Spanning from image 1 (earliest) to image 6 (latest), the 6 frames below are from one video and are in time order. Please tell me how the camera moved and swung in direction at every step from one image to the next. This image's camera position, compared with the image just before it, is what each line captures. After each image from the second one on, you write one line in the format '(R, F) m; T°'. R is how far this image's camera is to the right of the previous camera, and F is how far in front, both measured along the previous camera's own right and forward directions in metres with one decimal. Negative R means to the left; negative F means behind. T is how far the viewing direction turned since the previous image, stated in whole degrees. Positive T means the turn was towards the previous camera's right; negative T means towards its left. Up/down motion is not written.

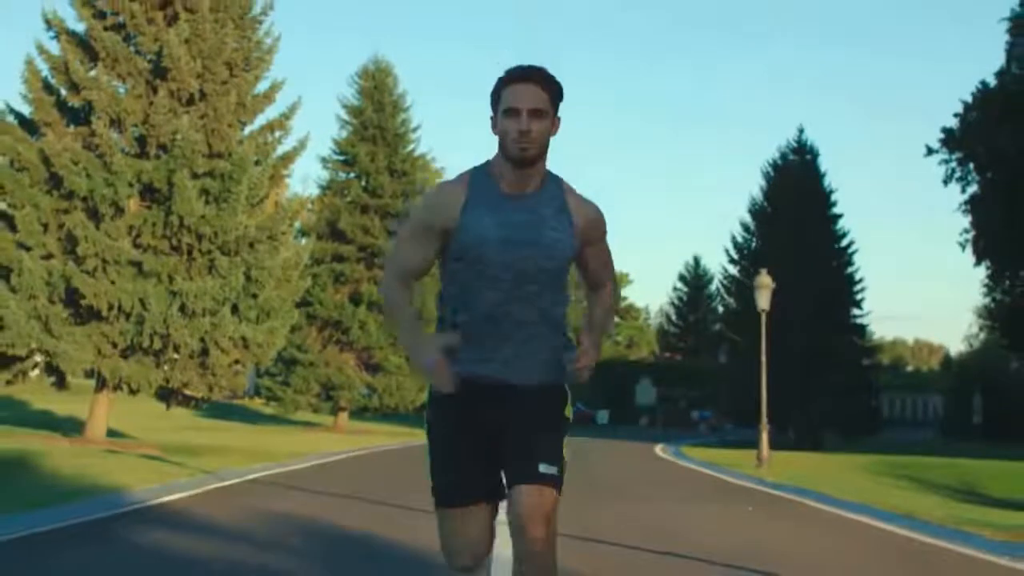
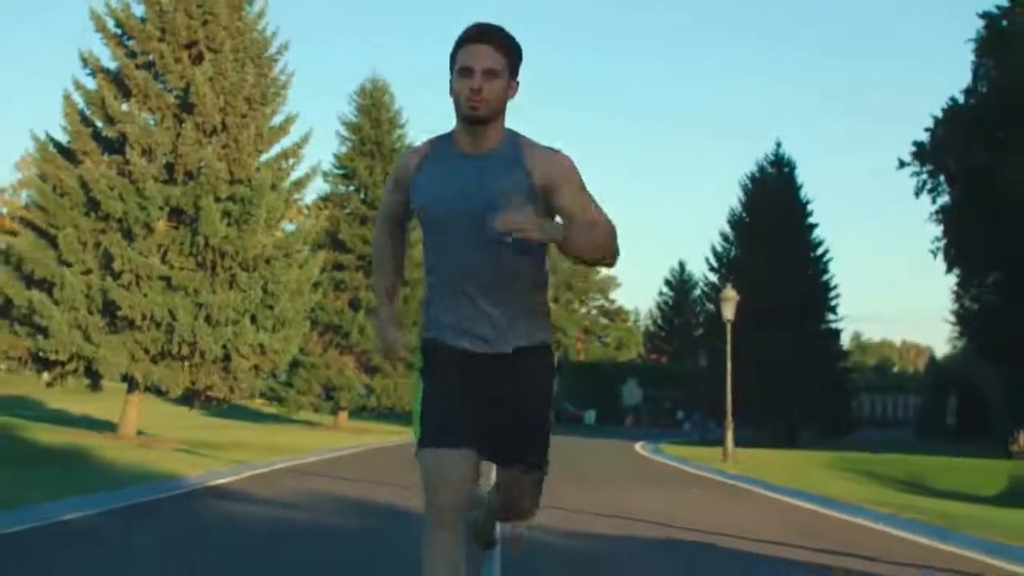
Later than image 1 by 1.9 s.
(0.0, -3.3) m; 0°
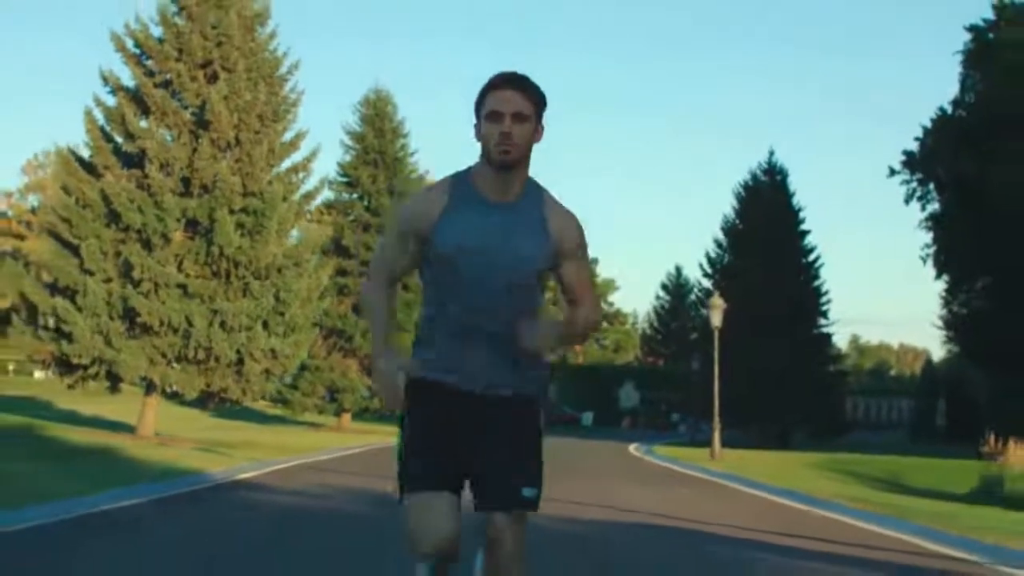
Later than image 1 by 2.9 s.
(0.0, -1.7) m; 0°
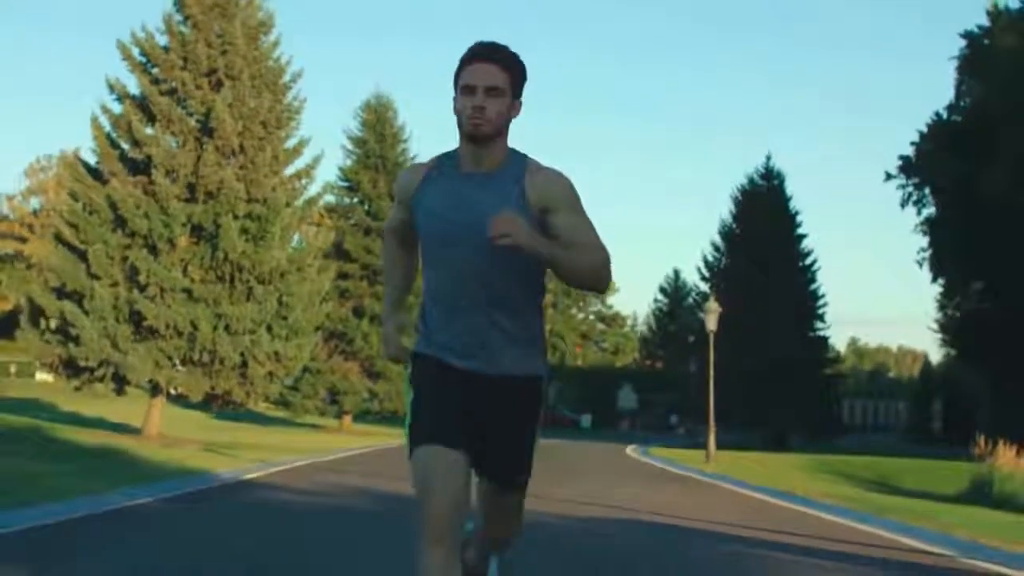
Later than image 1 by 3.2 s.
(0.0, -0.6) m; 0°
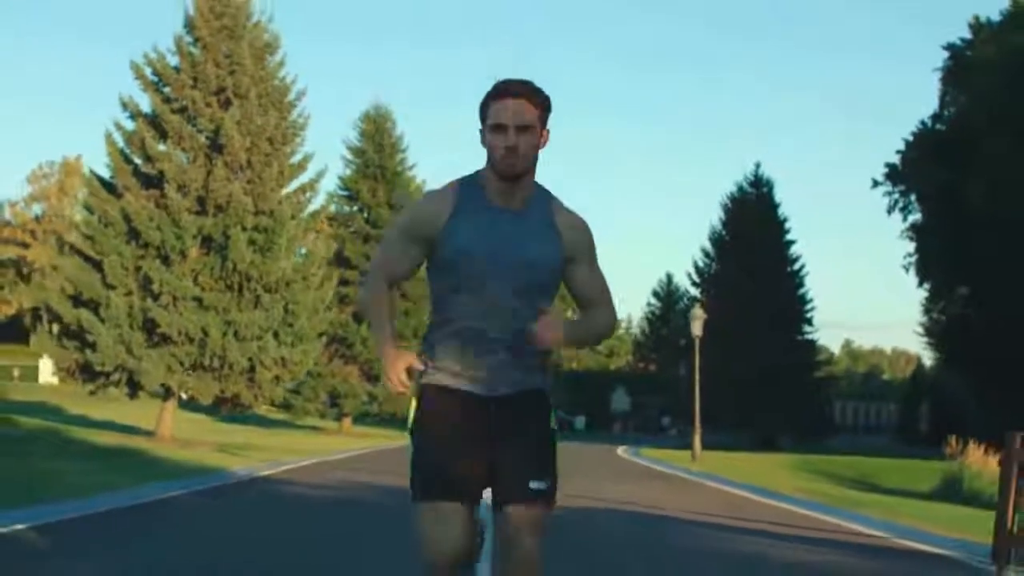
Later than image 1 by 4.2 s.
(0.0, -1.7) m; 0°
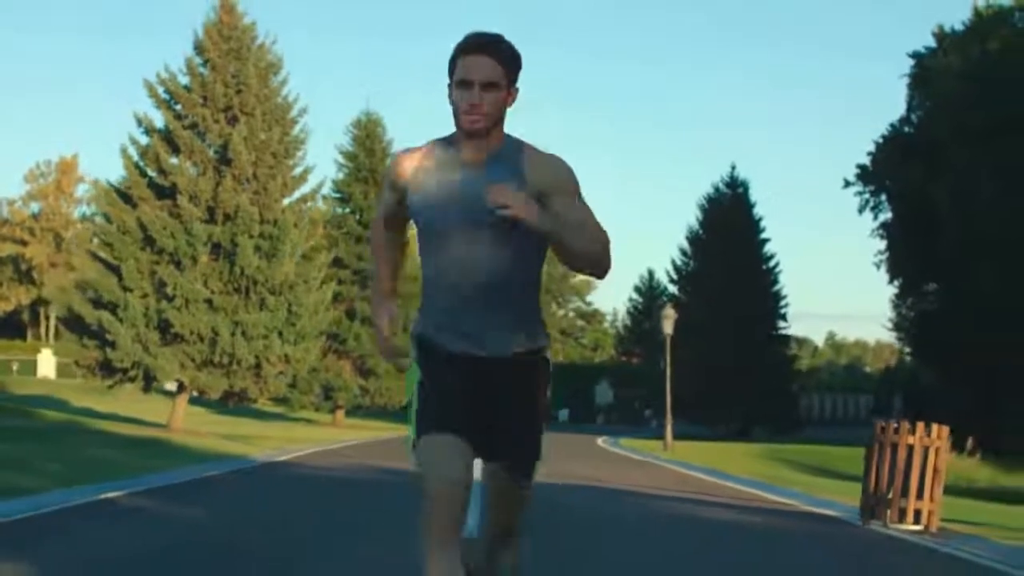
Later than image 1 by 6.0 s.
(0.0, -3.1) m; +1°
